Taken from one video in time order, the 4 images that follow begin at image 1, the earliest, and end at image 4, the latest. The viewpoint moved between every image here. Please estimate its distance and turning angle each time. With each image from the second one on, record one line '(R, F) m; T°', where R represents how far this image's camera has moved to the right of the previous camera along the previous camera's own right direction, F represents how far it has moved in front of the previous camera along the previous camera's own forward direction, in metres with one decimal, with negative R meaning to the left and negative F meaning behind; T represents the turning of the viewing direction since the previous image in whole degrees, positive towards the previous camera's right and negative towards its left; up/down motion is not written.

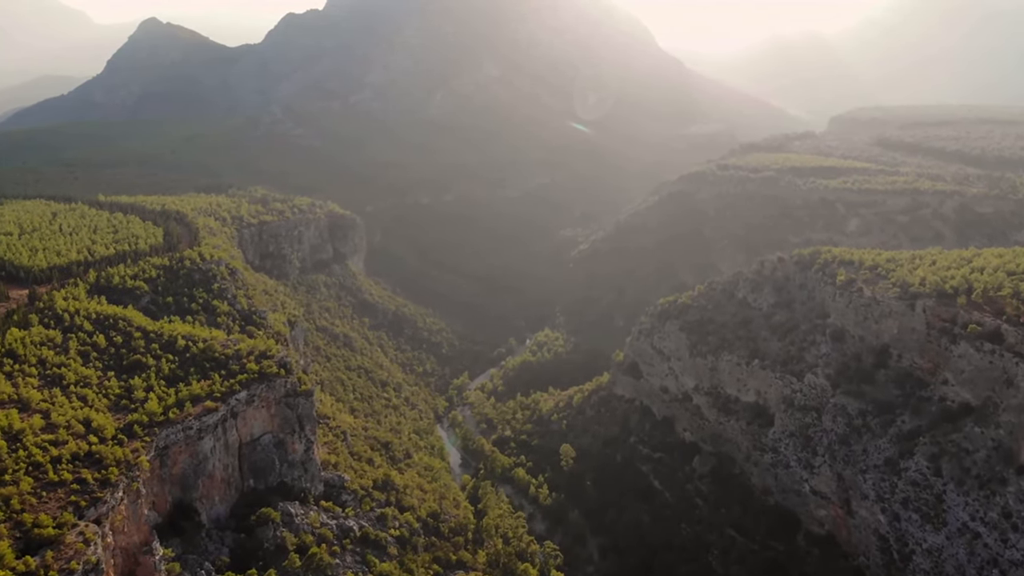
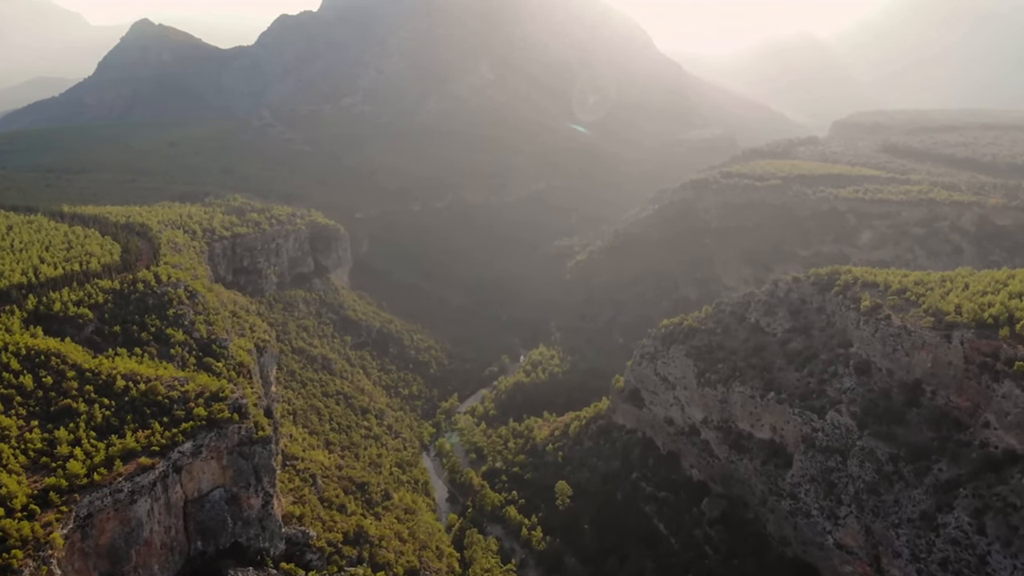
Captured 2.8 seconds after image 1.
(+0.6, +5.2) m; 0°
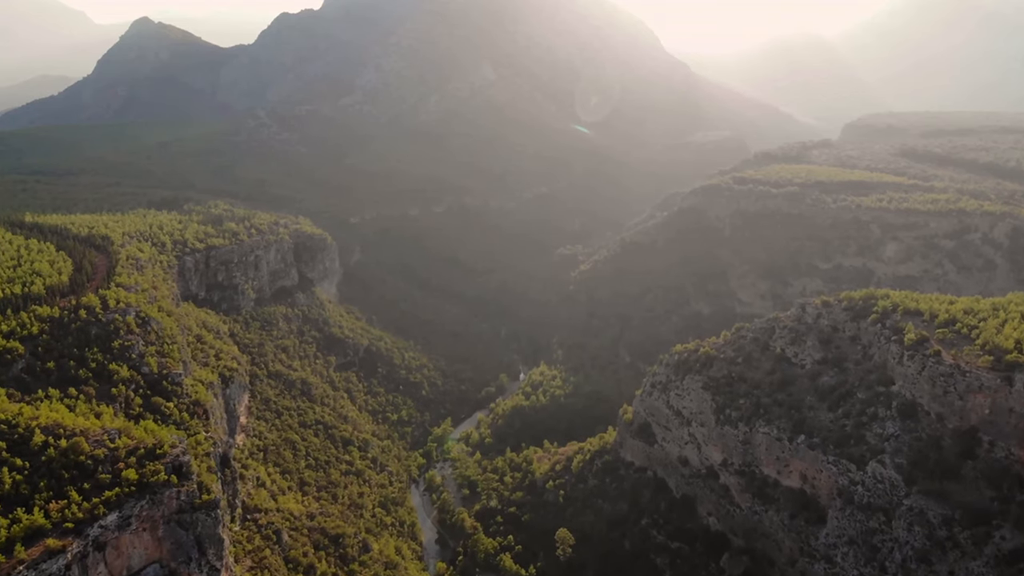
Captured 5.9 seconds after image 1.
(+0.5, +5.8) m; 0°
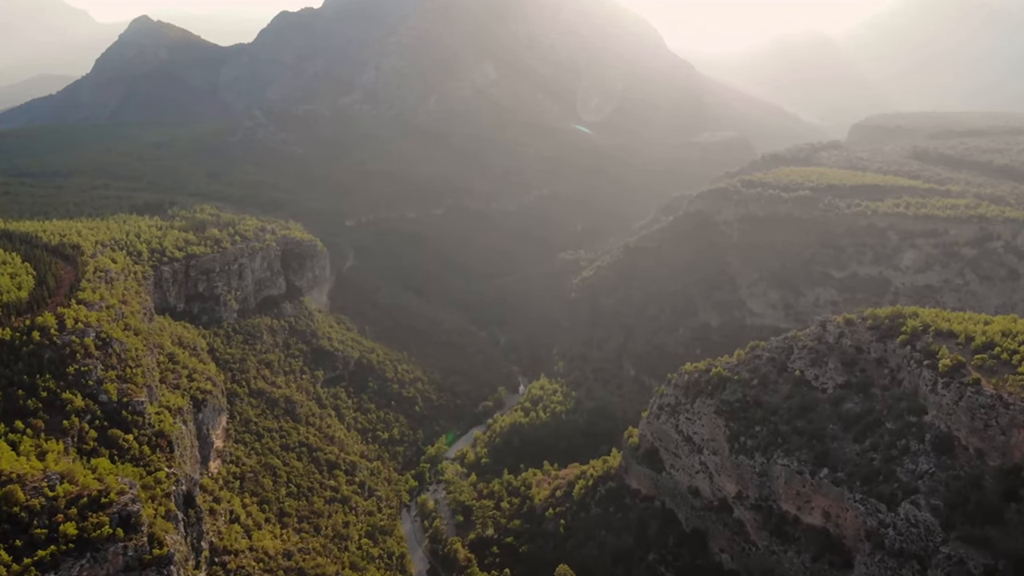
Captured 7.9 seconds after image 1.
(+0.4, +3.8) m; 0°
